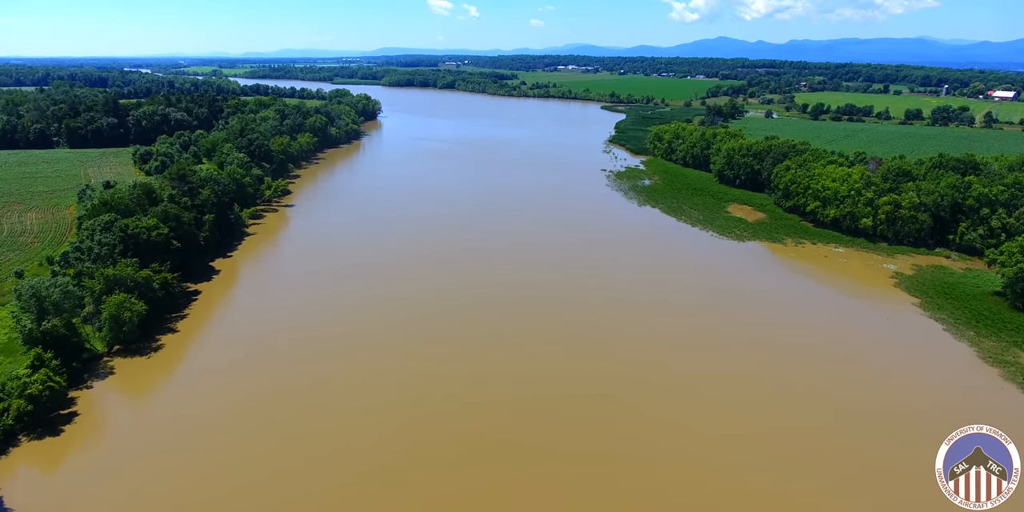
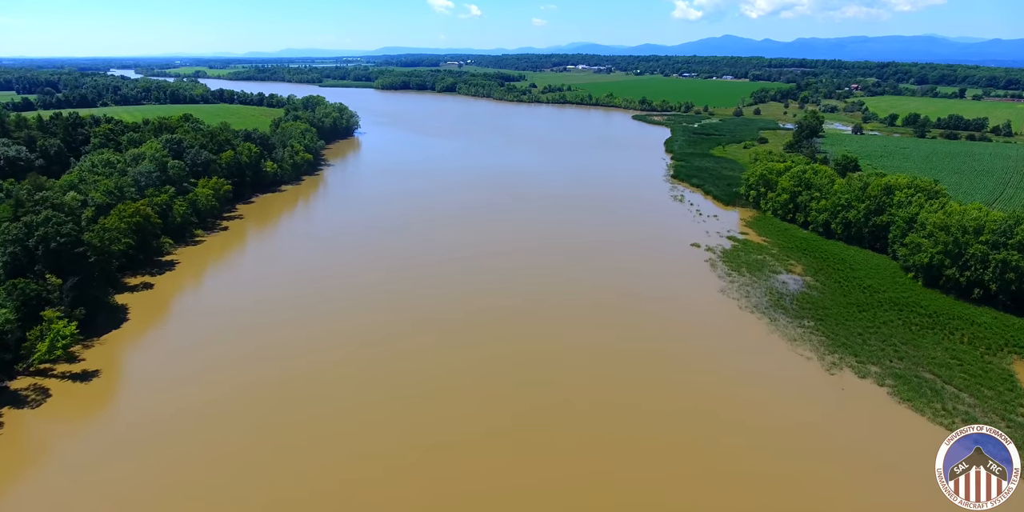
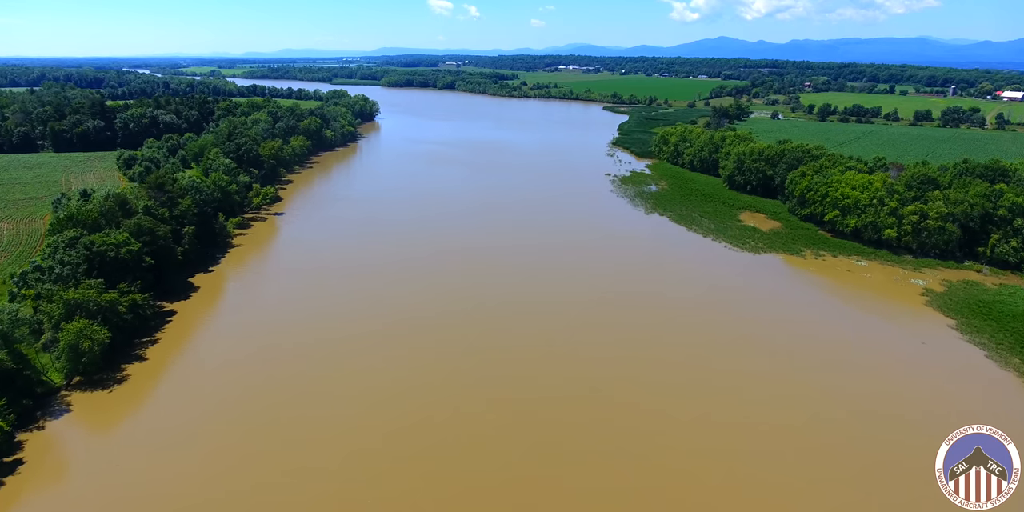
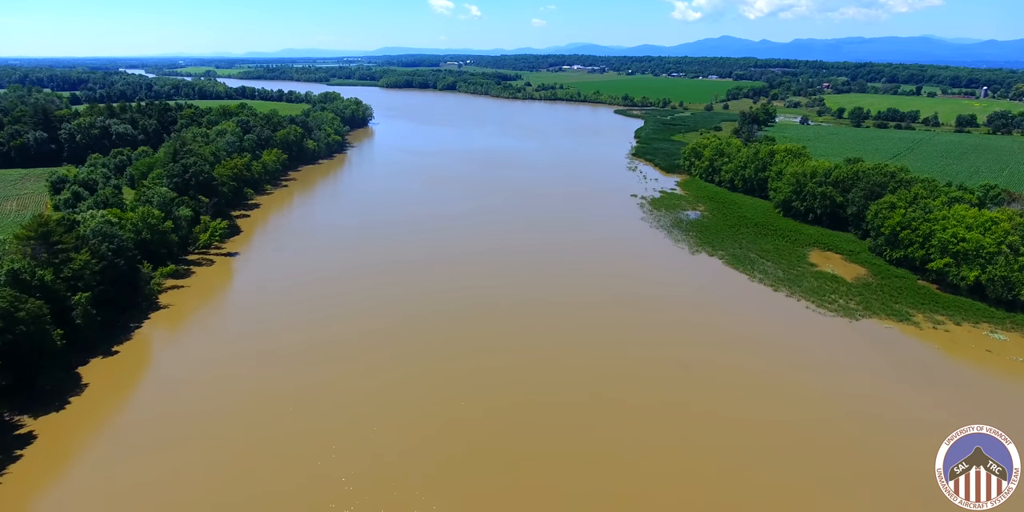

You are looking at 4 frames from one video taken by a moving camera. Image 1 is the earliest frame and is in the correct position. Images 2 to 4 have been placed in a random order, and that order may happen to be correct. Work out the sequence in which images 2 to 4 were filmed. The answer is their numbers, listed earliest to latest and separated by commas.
3, 4, 2
